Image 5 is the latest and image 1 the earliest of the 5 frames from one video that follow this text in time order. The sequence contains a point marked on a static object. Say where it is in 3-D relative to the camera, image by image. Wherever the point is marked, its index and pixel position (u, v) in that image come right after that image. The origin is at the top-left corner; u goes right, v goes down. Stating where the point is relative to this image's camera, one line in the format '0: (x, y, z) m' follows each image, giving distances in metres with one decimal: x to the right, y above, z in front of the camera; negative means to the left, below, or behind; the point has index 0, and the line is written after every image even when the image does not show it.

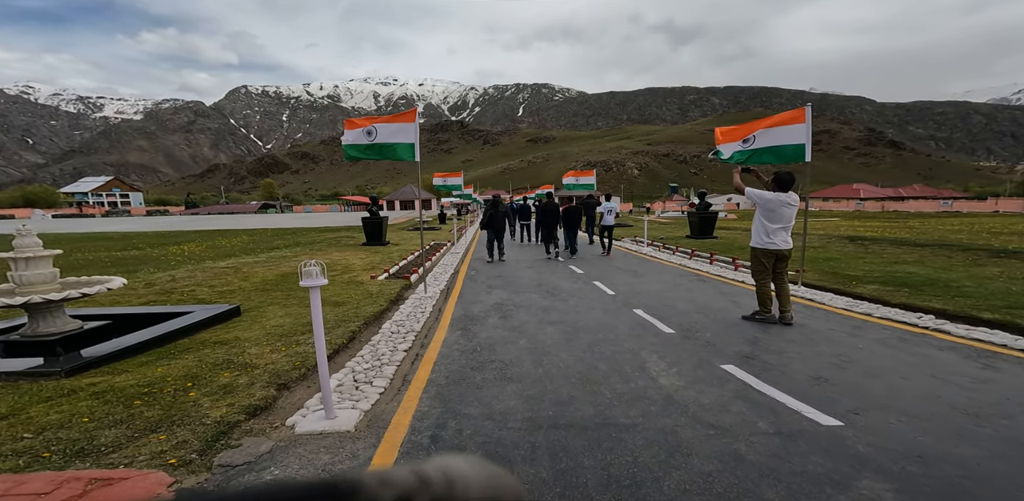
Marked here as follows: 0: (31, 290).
0: (-4.9, -0.4, +4.2) m
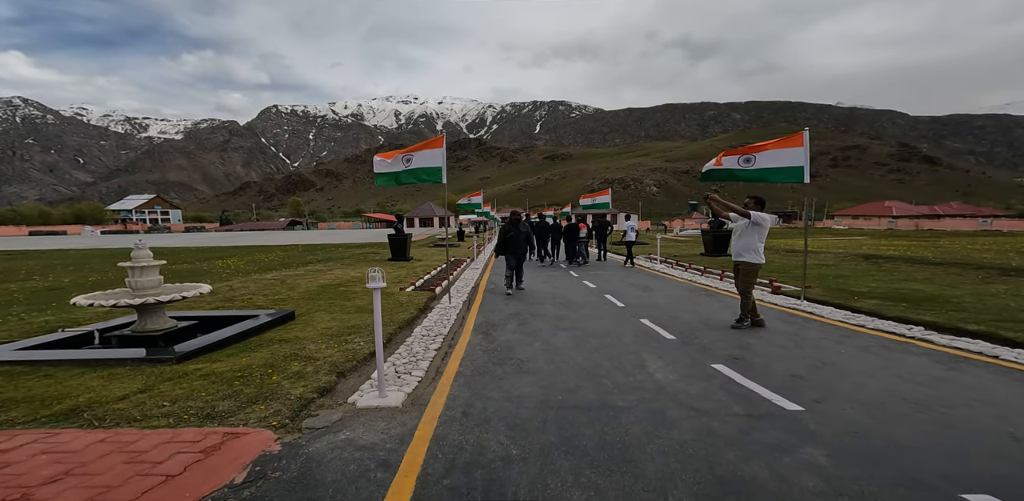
0: (-4.7, -0.5, +5.2) m
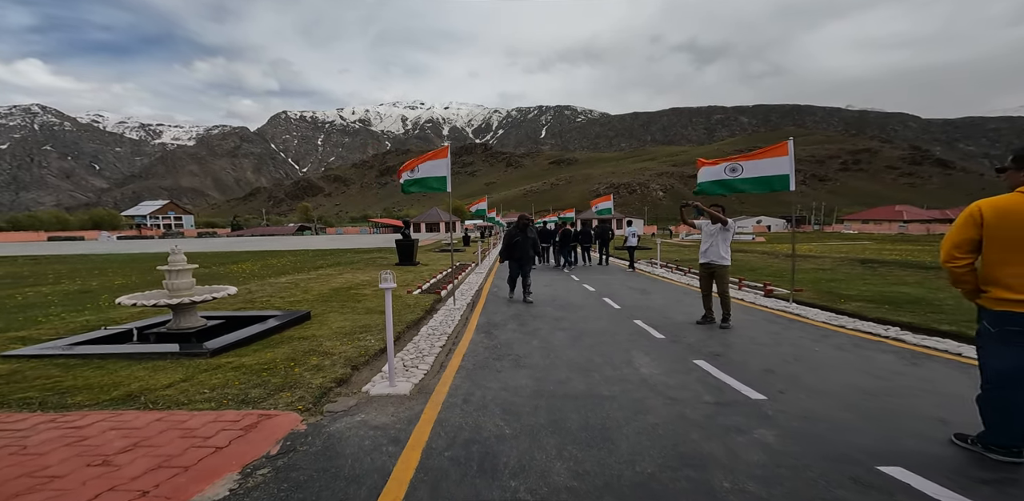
0: (-4.7, -0.6, +5.8) m
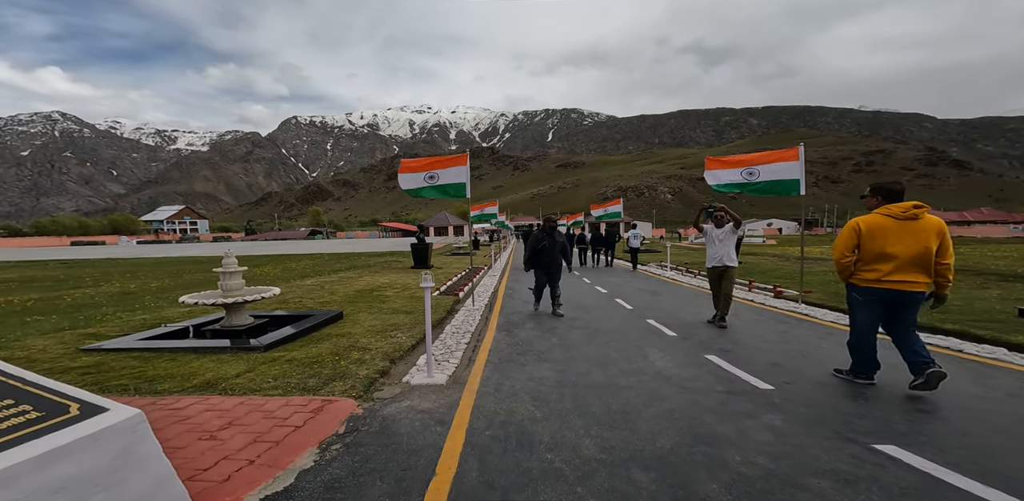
0: (-4.3, -0.7, +6.3) m
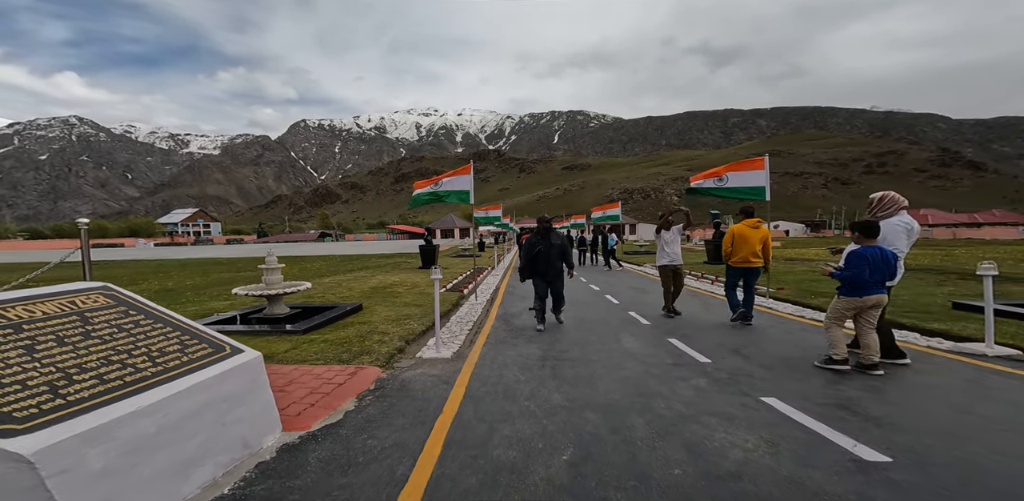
0: (-4.4, -0.7, +7.6) m
